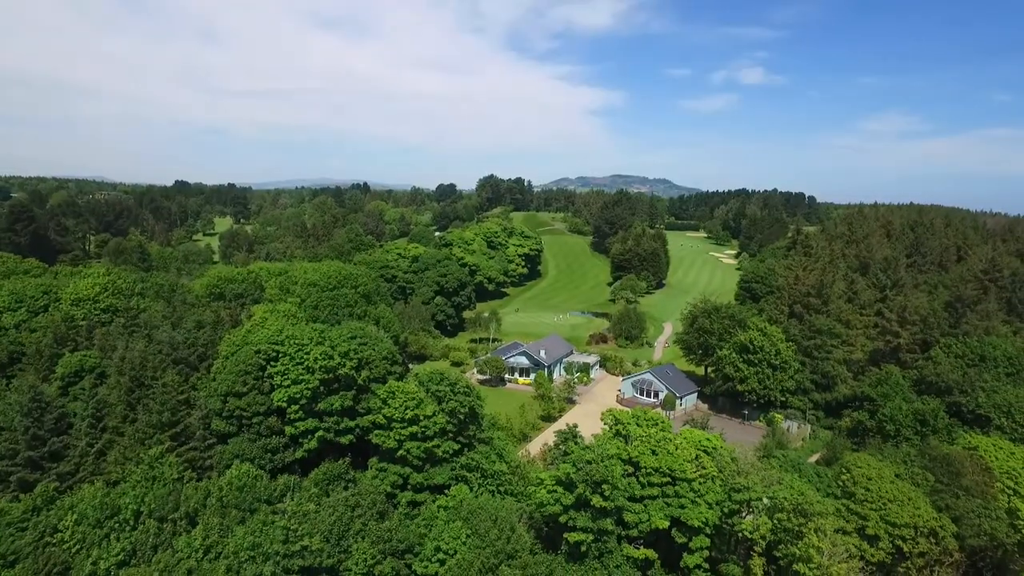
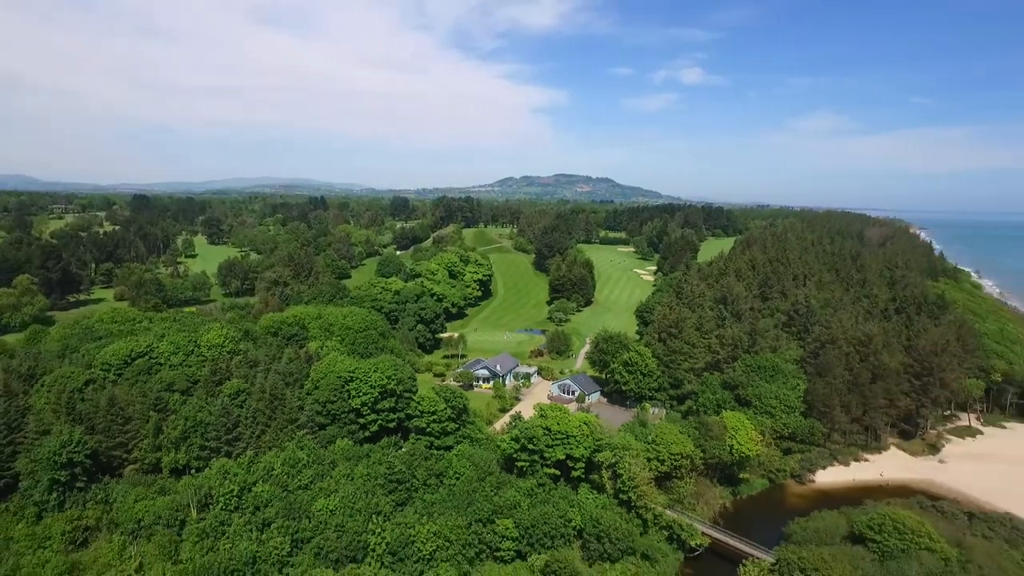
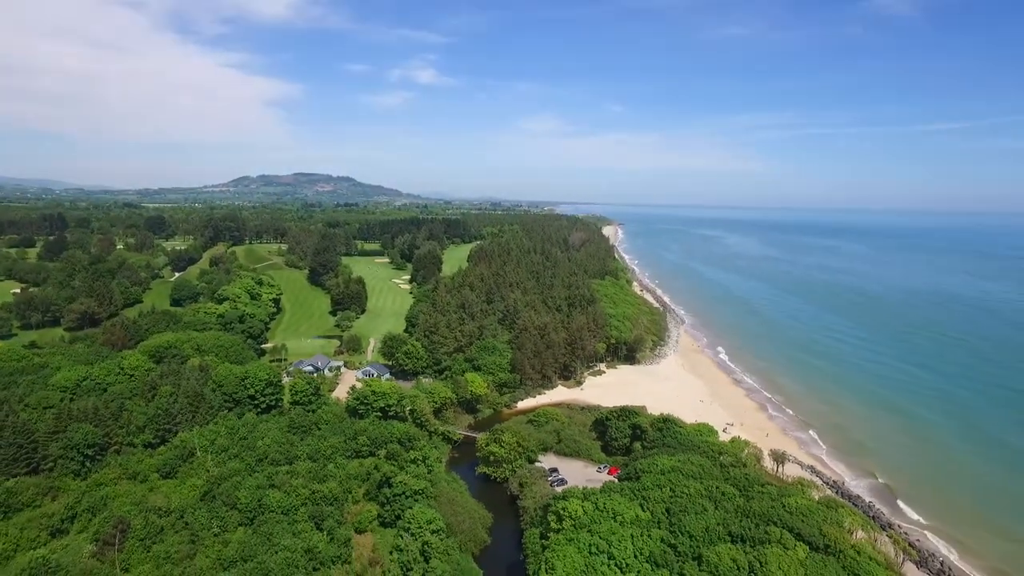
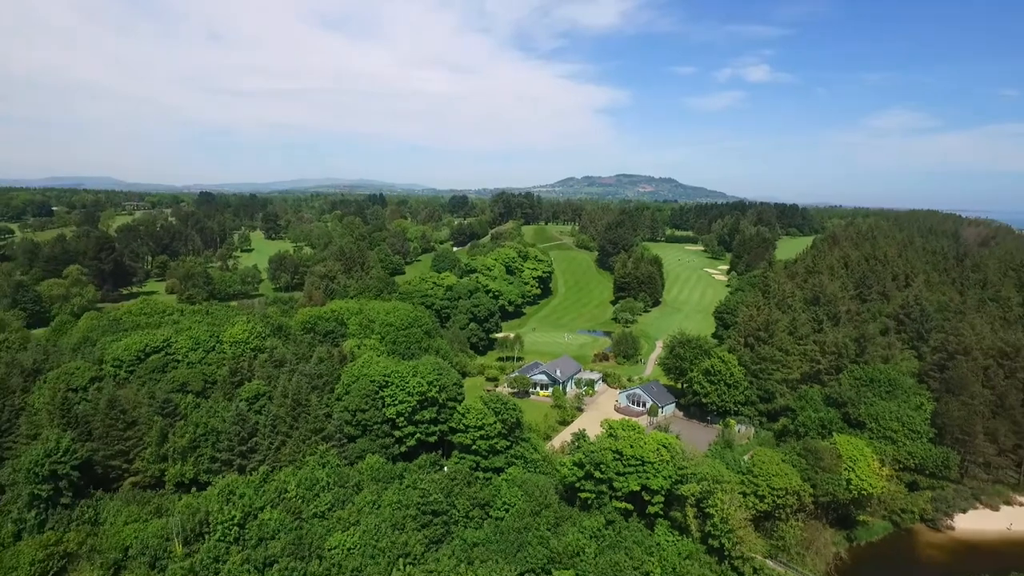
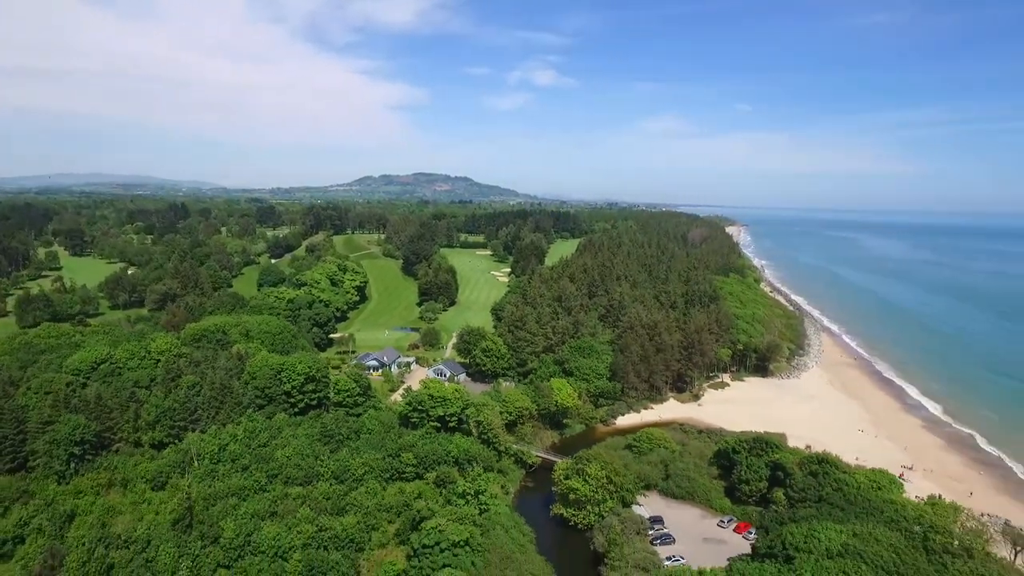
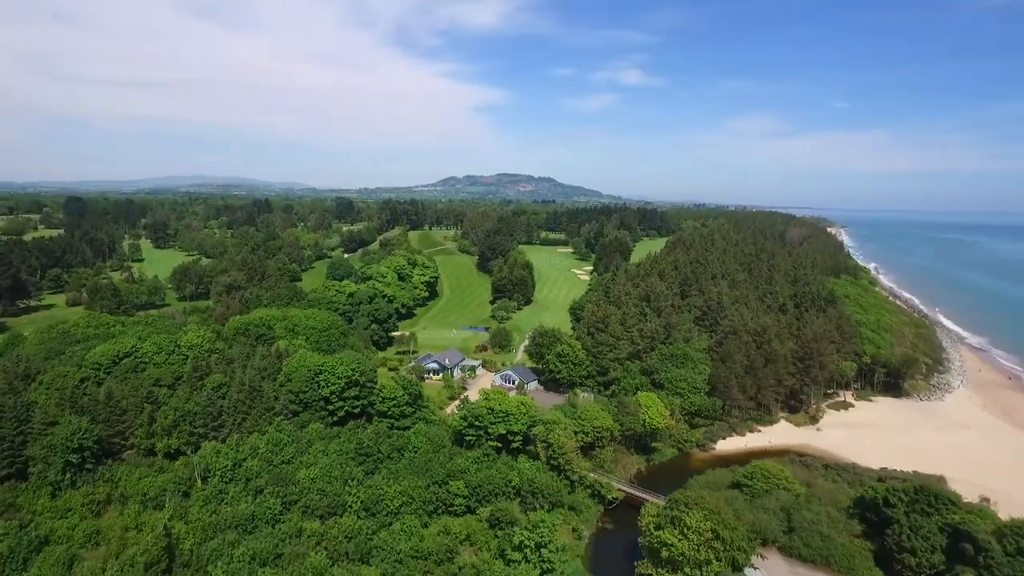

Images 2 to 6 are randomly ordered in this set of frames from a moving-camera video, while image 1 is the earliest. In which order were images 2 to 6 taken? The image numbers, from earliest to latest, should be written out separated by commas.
4, 2, 6, 5, 3
